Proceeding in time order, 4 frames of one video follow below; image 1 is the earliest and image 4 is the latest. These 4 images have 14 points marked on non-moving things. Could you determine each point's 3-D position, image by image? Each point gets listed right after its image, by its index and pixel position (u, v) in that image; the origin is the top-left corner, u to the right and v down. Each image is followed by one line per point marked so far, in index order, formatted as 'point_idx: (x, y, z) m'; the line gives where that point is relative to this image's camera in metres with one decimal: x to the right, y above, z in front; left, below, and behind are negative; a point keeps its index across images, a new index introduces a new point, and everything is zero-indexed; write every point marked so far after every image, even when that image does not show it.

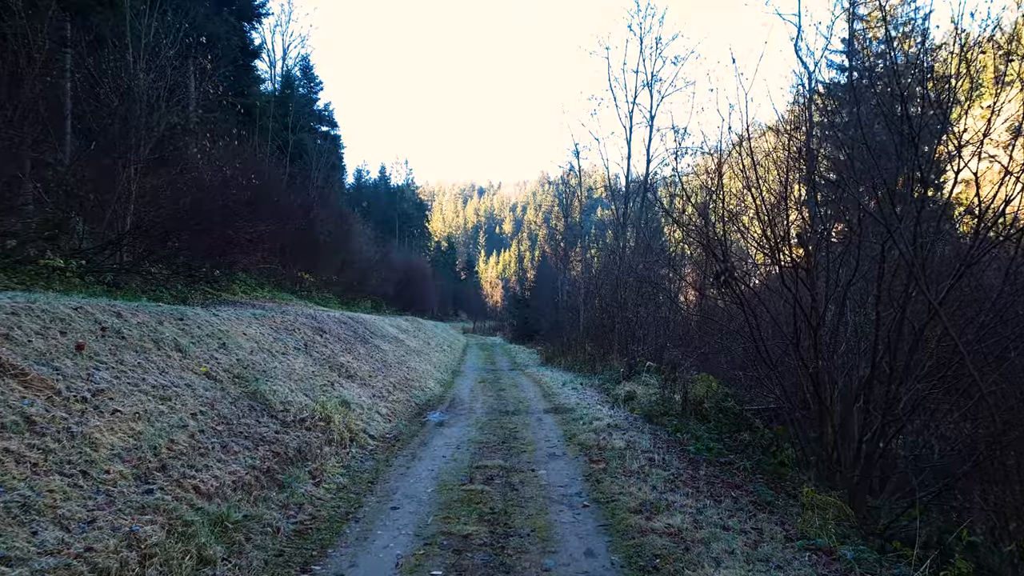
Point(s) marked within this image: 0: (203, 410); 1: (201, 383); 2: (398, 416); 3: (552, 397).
0: (-3.9, -1.5, +7.5) m
1: (-4.3, -1.3, +8.3) m
2: (-2.3, -2.6, +12.2) m
3: (+1.0, -2.9, +15.8) m
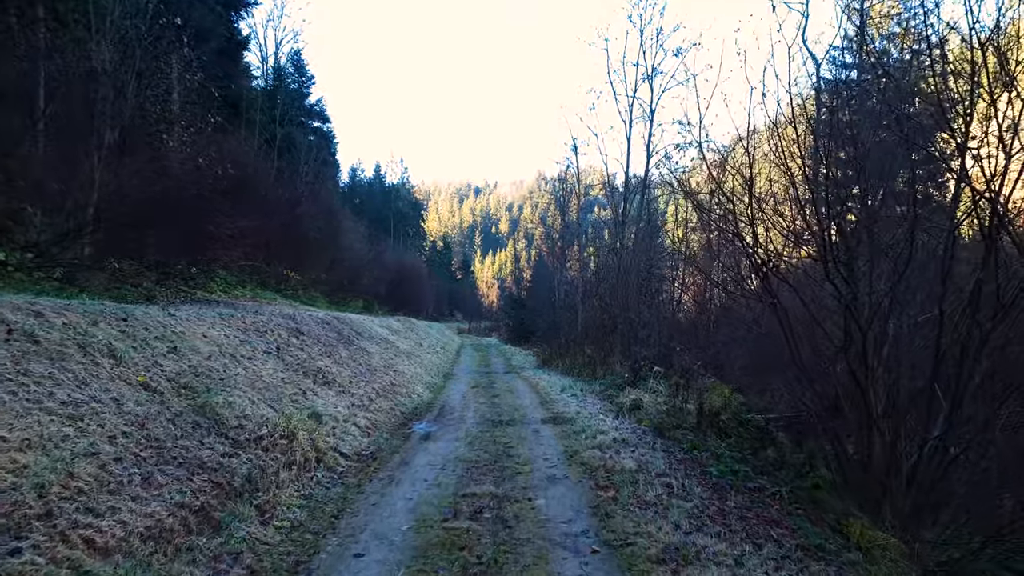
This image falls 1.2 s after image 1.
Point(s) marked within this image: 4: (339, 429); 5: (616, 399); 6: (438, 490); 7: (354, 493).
0: (-4.0, -1.5, +6.2) m
1: (-4.4, -1.3, +6.9) m
2: (-2.5, -2.6, +10.9) m
3: (+0.9, -2.8, +14.5) m
4: (-2.8, -2.3, +9.5) m
5: (+2.5, -2.7, +14.2) m
6: (-0.9, -2.5, +7.4) m
7: (-1.9, -2.5, +7.2) m
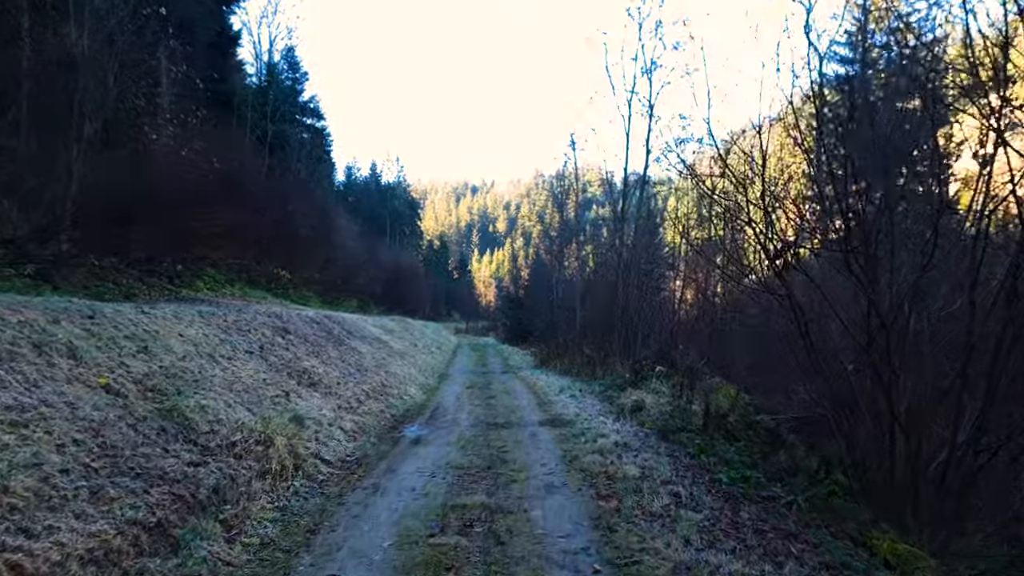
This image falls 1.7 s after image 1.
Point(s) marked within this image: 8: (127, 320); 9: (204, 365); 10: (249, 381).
0: (-4.1, -1.4, +5.6) m
1: (-4.5, -1.2, +6.3) m
2: (-2.5, -2.5, +10.3) m
3: (+0.8, -2.8, +13.9) m
4: (-2.8, -2.2, +8.9) m
5: (+2.4, -2.6, +13.7) m
6: (-1.0, -2.4, +6.8) m
7: (-2.0, -2.4, +6.7) m
8: (-5.9, -0.5, +9.1) m
9: (-4.8, -1.2, +9.3) m
10: (-4.3, -1.5, +9.7) m
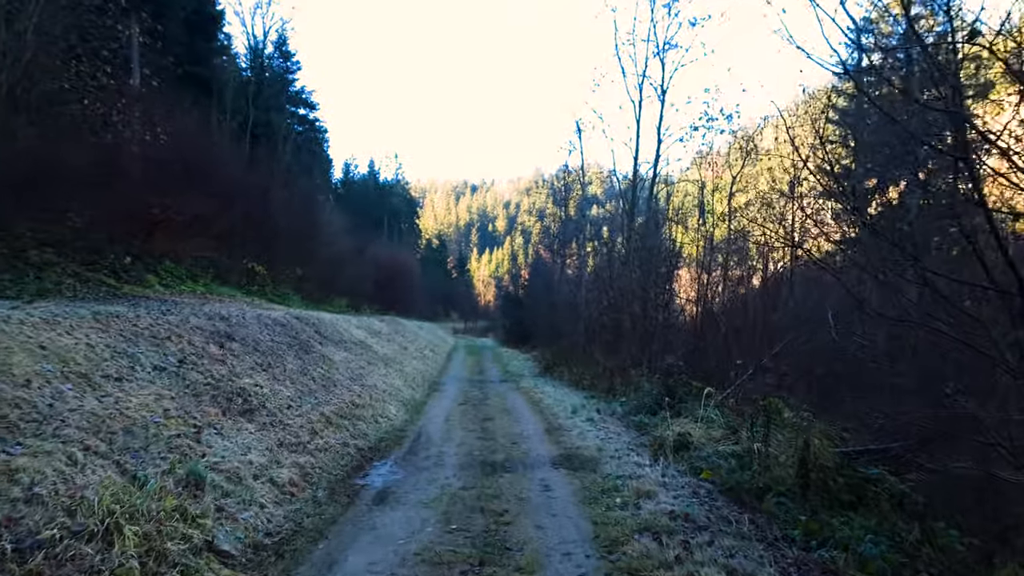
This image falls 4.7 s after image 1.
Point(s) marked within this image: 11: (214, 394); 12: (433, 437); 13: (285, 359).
0: (-4.0, -1.3, +2.6) m
1: (-4.4, -1.1, +3.4) m
2: (-2.5, -2.4, +7.4) m
3: (+0.9, -2.7, +10.9) m
4: (-2.8, -2.1, +6.0) m
5: (+2.4, -2.5, +10.7) m
6: (-0.9, -2.4, +3.9) m
7: (-1.9, -2.3, +3.7) m
8: (-5.8, -0.4, +6.1) m
9: (-4.7, -1.1, +6.3) m
10: (-4.2, -1.4, +6.8) m
11: (-4.2, -1.5, +8.5) m
12: (-1.5, -2.8, +11.2) m
13: (-4.7, -1.4, +12.2) m
